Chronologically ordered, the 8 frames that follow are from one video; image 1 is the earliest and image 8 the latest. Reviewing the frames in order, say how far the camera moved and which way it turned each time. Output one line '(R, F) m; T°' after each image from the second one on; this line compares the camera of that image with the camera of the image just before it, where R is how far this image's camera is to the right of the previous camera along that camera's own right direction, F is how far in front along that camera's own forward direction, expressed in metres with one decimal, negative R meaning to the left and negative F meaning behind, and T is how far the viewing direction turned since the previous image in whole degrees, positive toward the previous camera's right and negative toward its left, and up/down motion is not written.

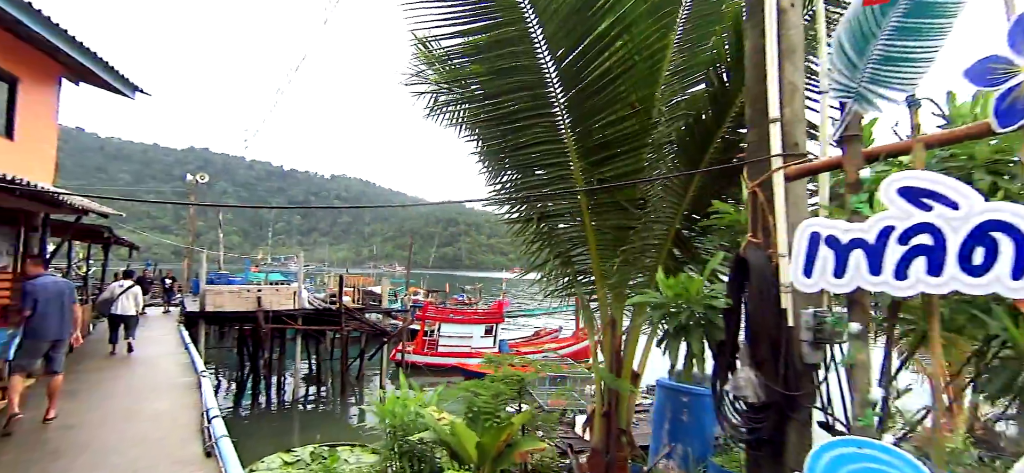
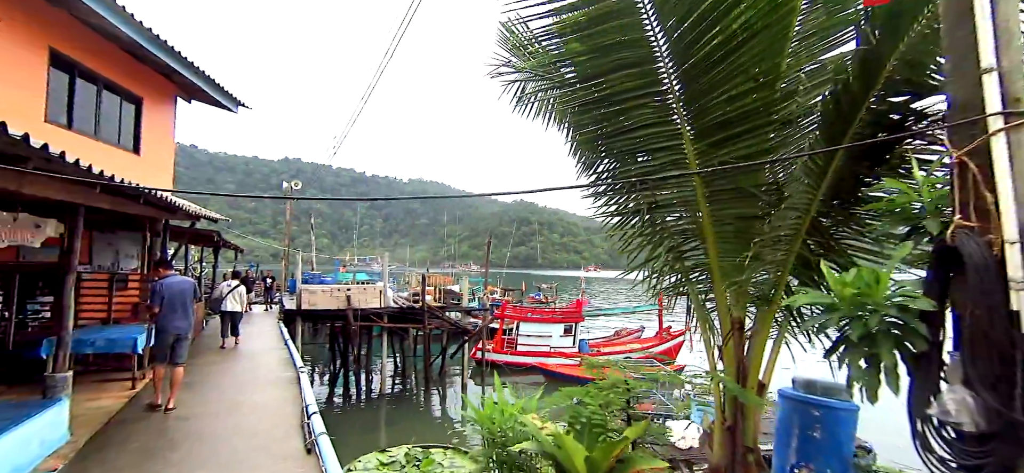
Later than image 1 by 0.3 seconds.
(-0.2, +0.3) m; -9°
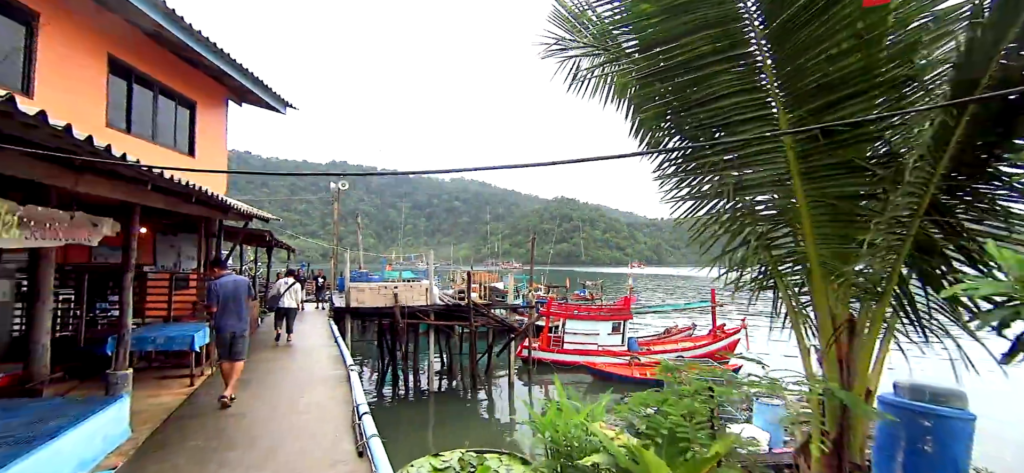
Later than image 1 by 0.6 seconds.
(-0.1, +0.3) m; -5°
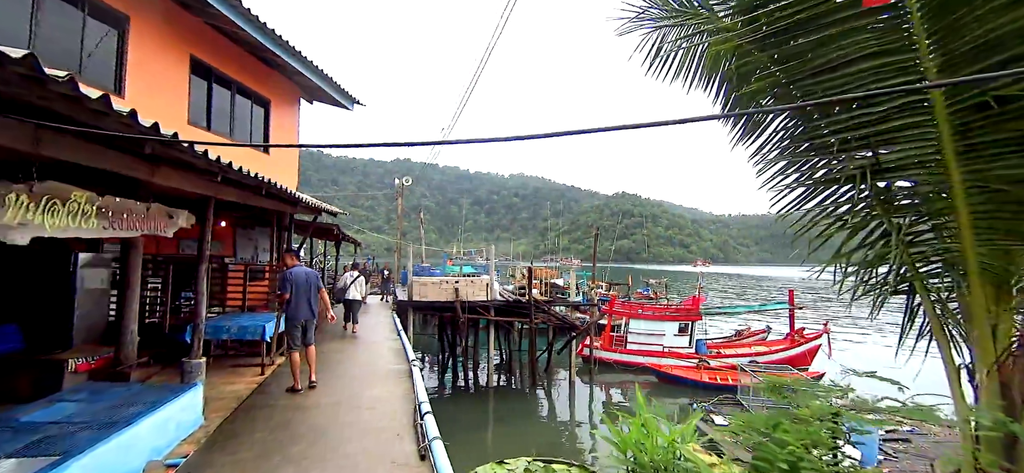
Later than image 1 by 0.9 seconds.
(-0.1, +0.3) m; -7°
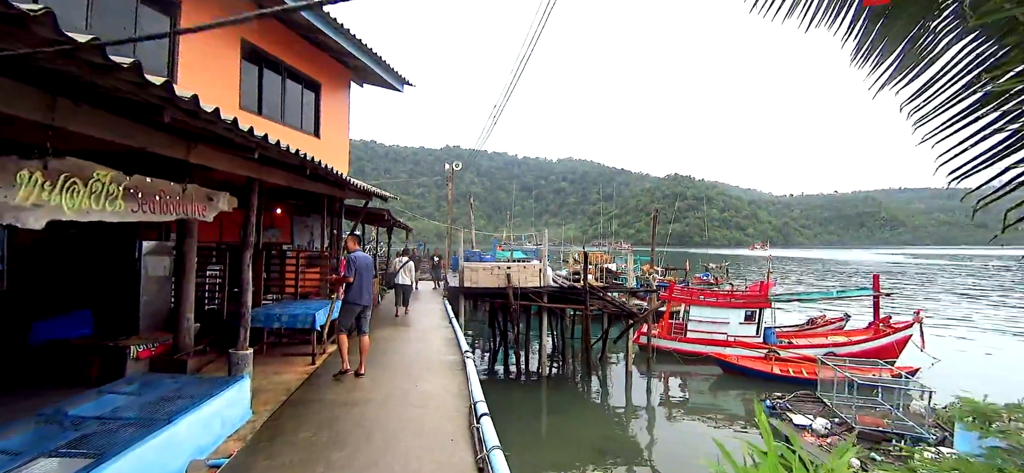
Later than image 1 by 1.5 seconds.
(-0.1, +0.5) m; -6°
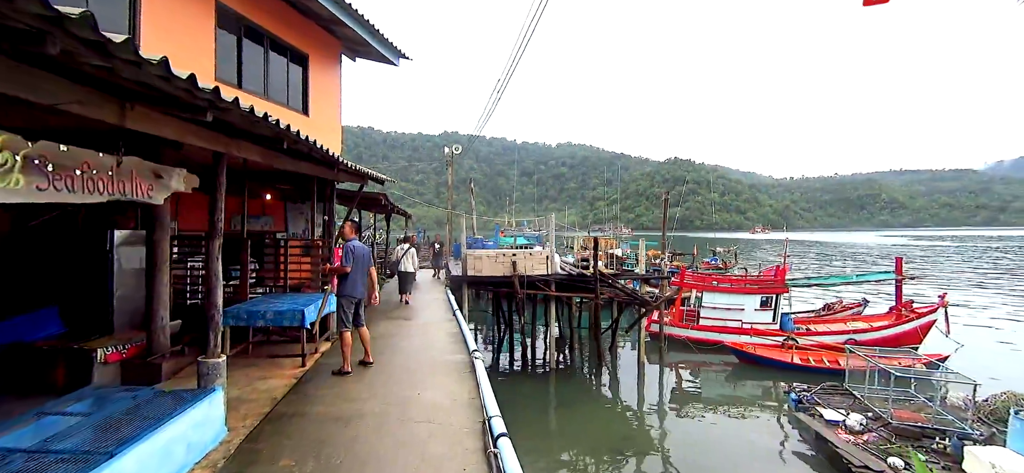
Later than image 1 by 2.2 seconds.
(-0.1, +0.7) m; 0°
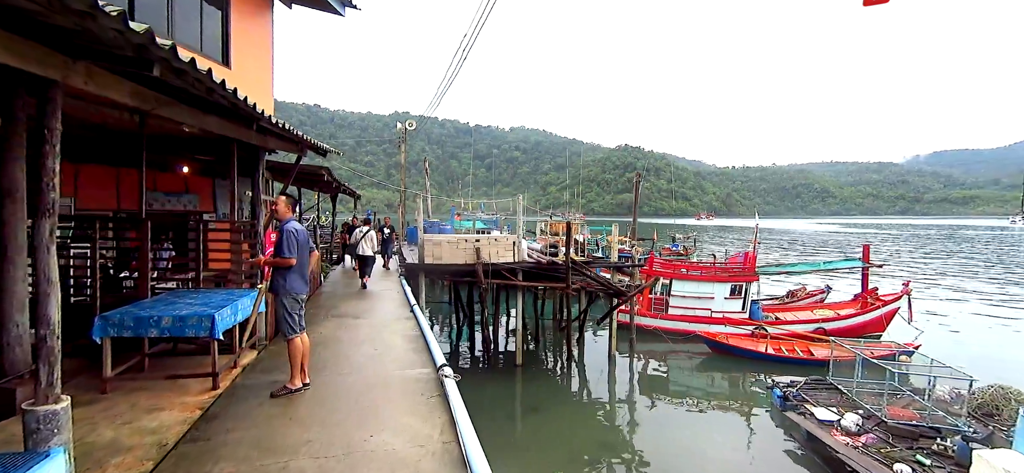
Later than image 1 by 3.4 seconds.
(-0.3, +1.1) m; +6°
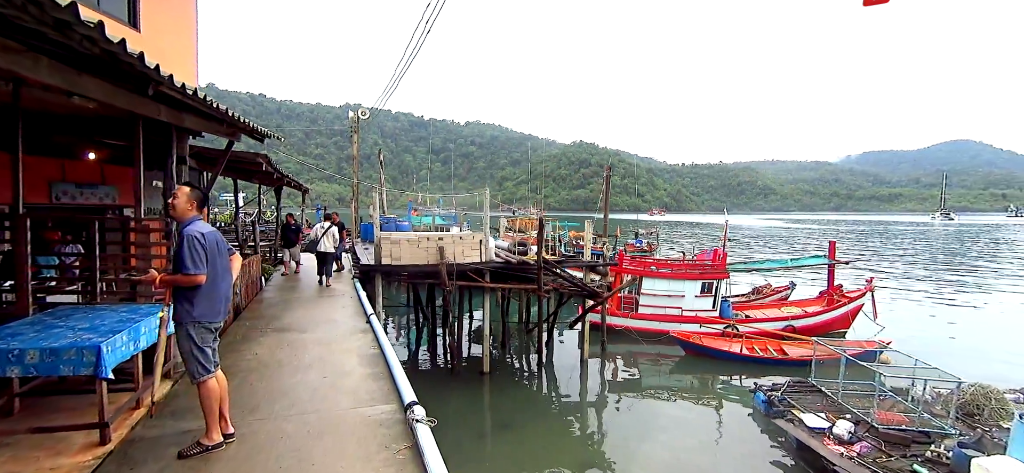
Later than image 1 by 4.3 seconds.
(-0.2, +0.8) m; +5°
